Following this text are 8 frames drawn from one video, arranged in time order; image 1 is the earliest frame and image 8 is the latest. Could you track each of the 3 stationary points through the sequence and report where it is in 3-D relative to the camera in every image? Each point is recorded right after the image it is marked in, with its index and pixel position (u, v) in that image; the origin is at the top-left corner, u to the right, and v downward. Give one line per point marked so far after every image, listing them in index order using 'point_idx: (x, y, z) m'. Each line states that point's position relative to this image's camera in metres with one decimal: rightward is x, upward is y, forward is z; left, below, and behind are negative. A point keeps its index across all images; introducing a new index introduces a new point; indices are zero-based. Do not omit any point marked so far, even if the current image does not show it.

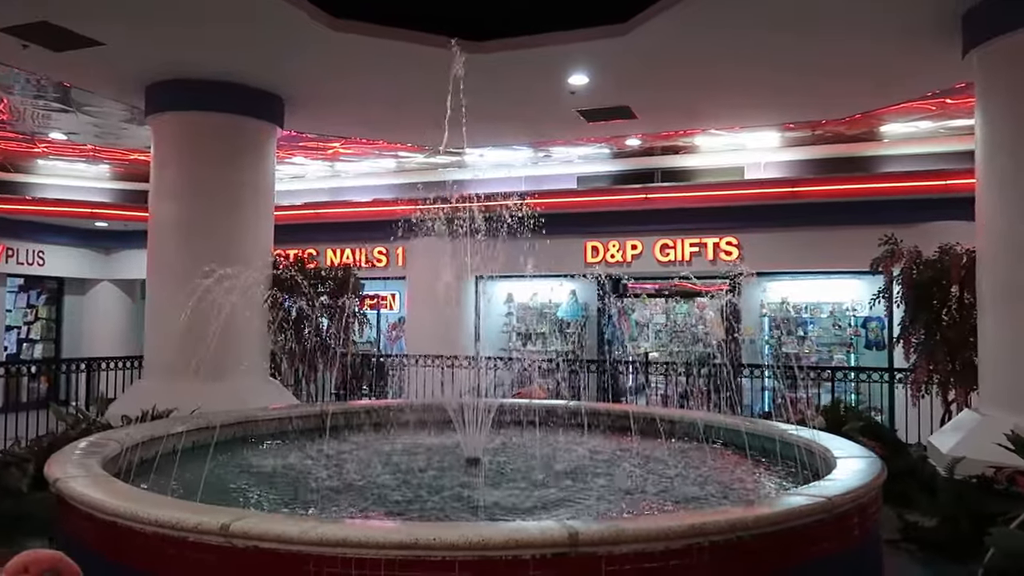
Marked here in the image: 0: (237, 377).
0: (-2.7, -0.9, +7.9) m
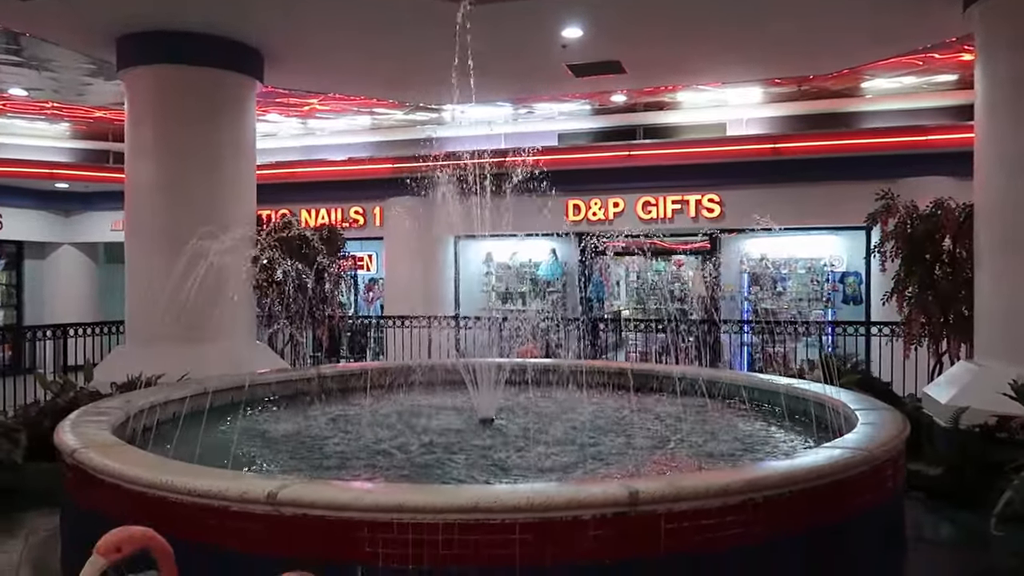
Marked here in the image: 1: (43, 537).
0: (-2.8, -0.5, +7.7) m
1: (-2.5, -1.3, +4.2) m
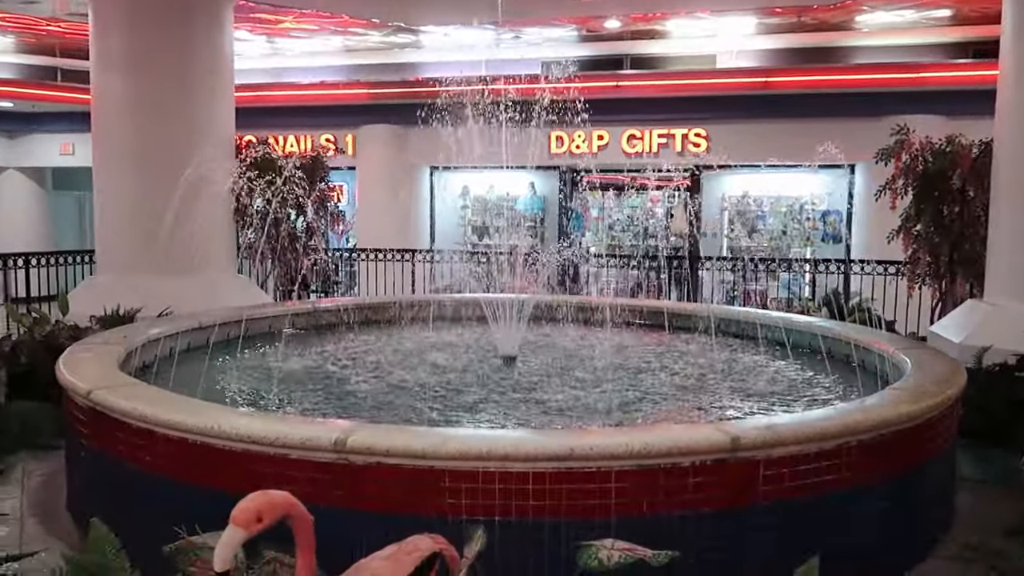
0: (-2.8, +0.1, +7.2) m
1: (-2.3, -1.0, +3.9) m
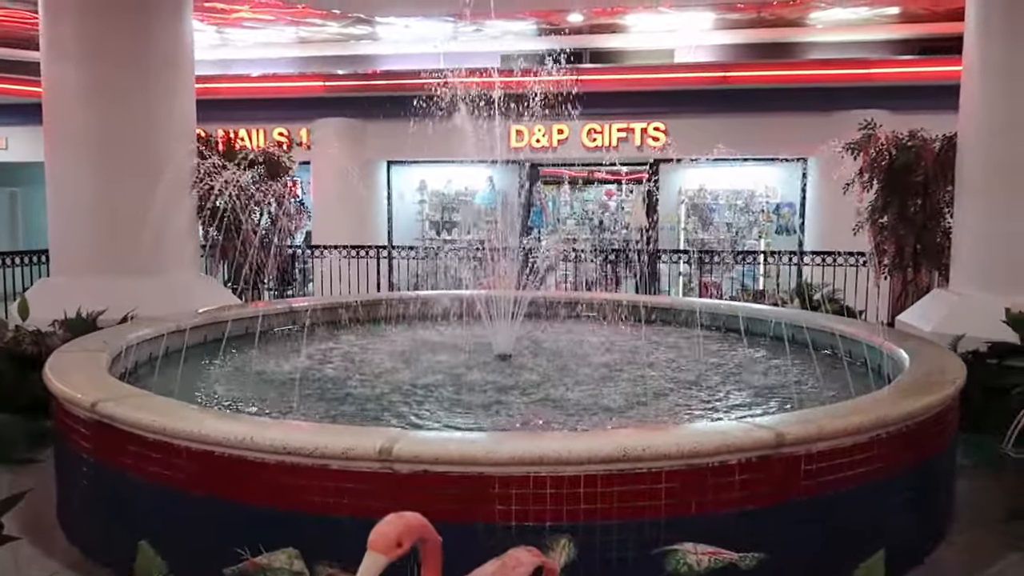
0: (-3.0, +0.1, +7.0) m
1: (-2.3, -1.0, +3.7) m
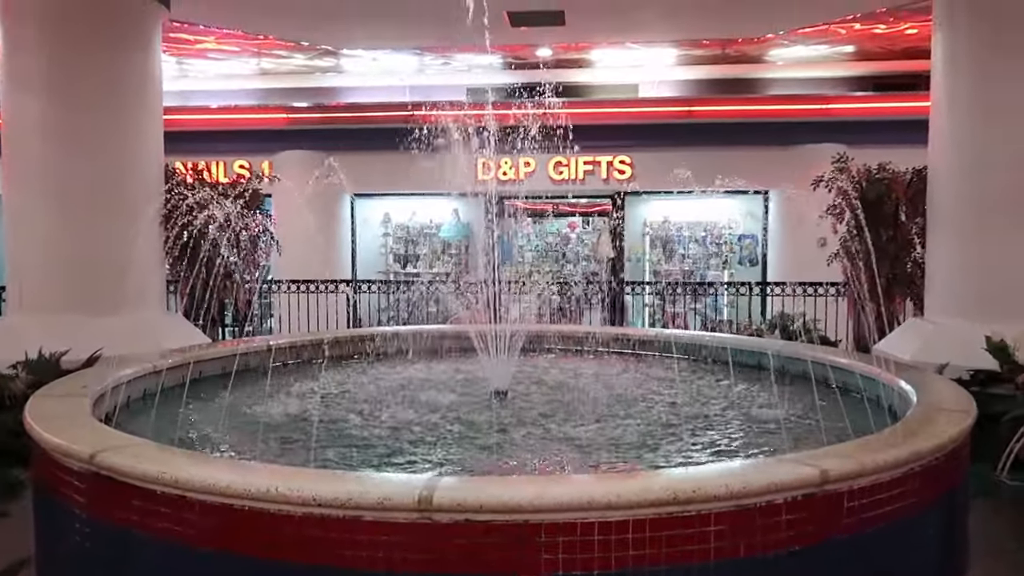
0: (-3.1, -0.2, +6.7) m
1: (-2.2, -1.2, +3.4) m
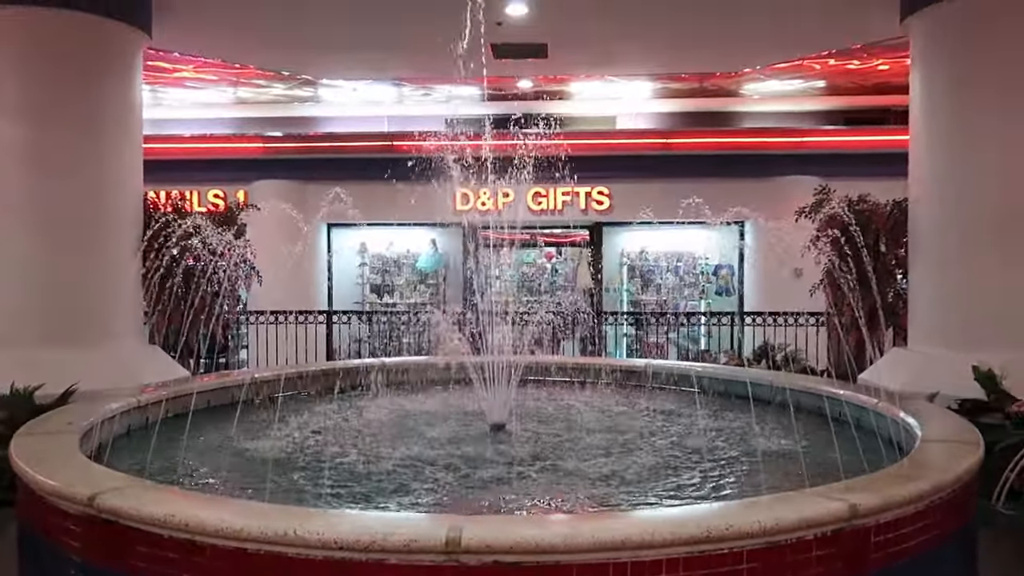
0: (-3.2, -0.4, +6.5) m
1: (-2.2, -1.3, +3.2) m
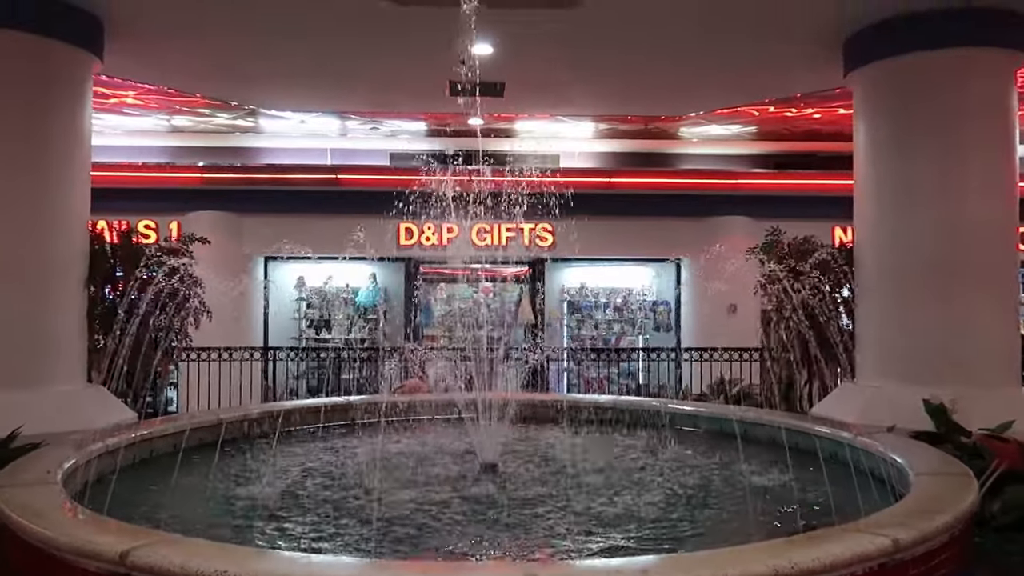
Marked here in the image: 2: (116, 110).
0: (-3.5, -0.7, +6.1) m
1: (-2.1, -1.4, +2.9) m
2: (-4.9, +2.2, +9.7) m
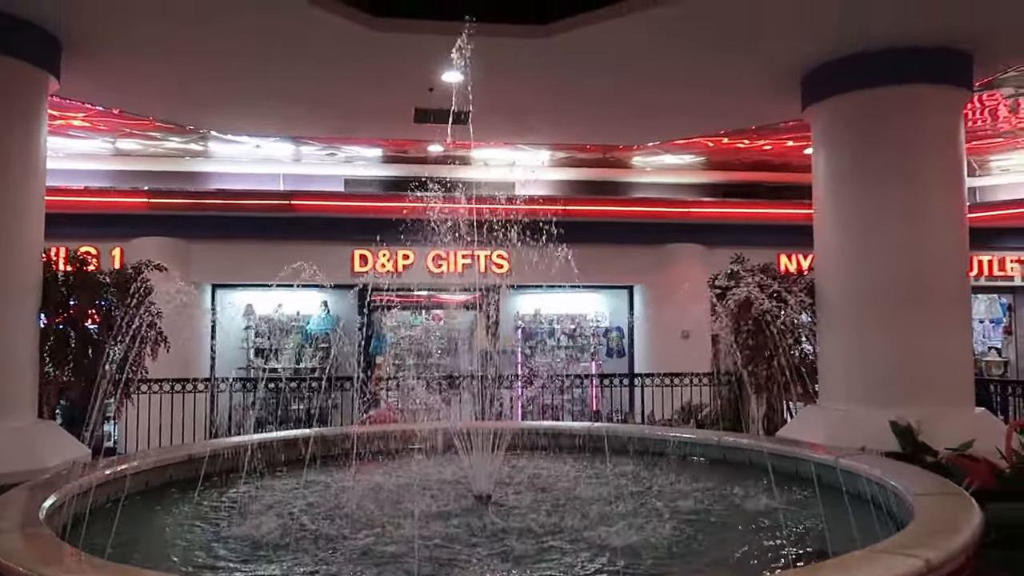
0: (-3.6, -0.9, +5.7) m
1: (-1.9, -1.6, +2.7) m
2: (-5.4, +1.9, +9.3) m
